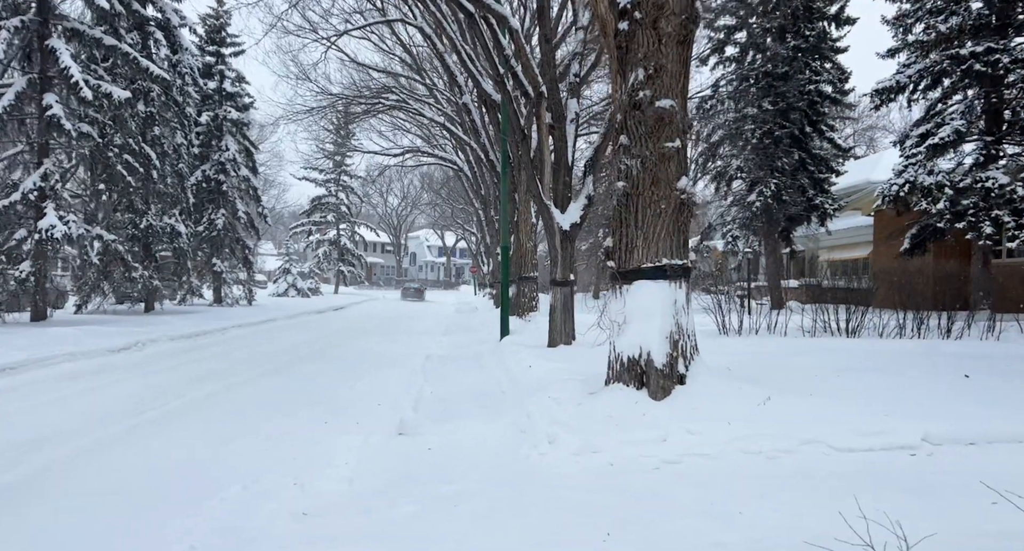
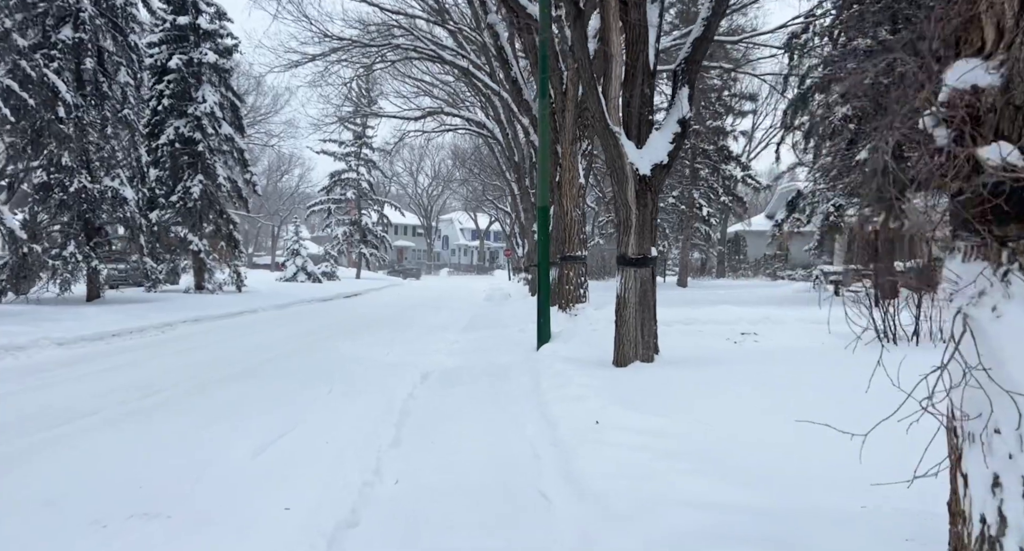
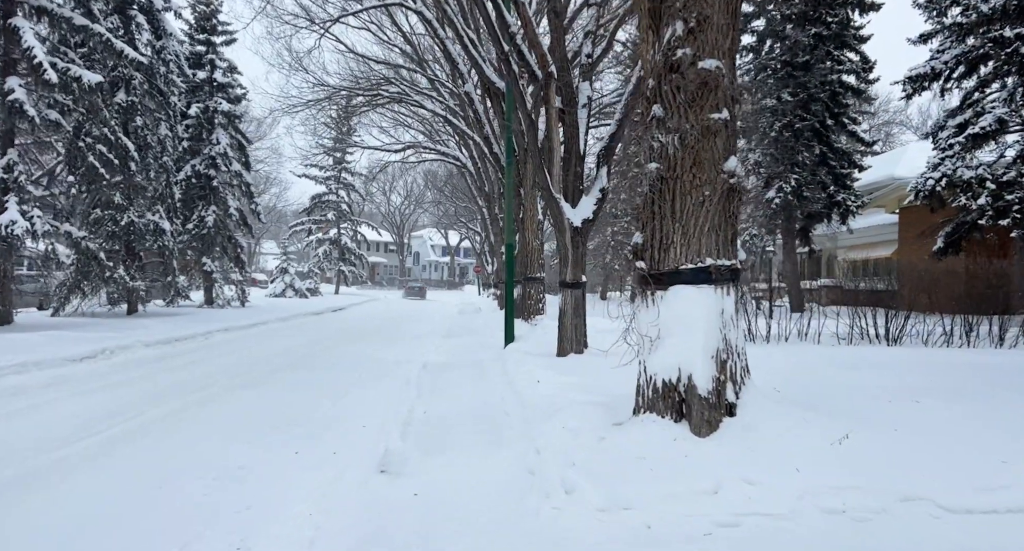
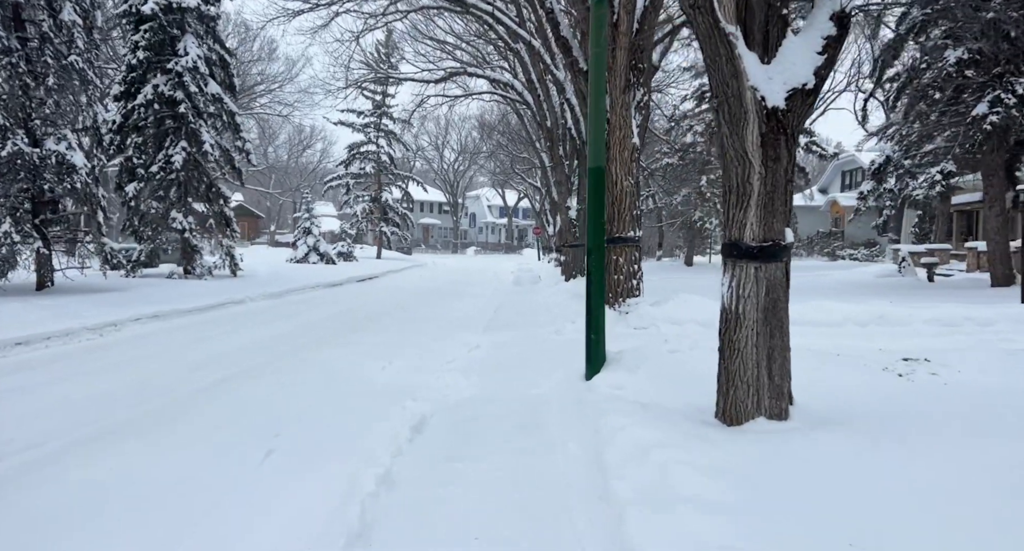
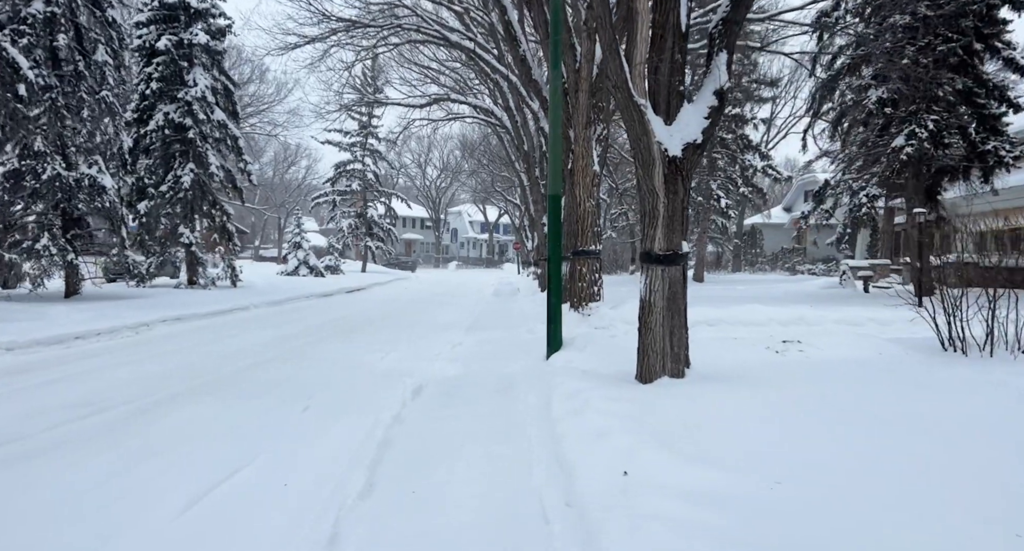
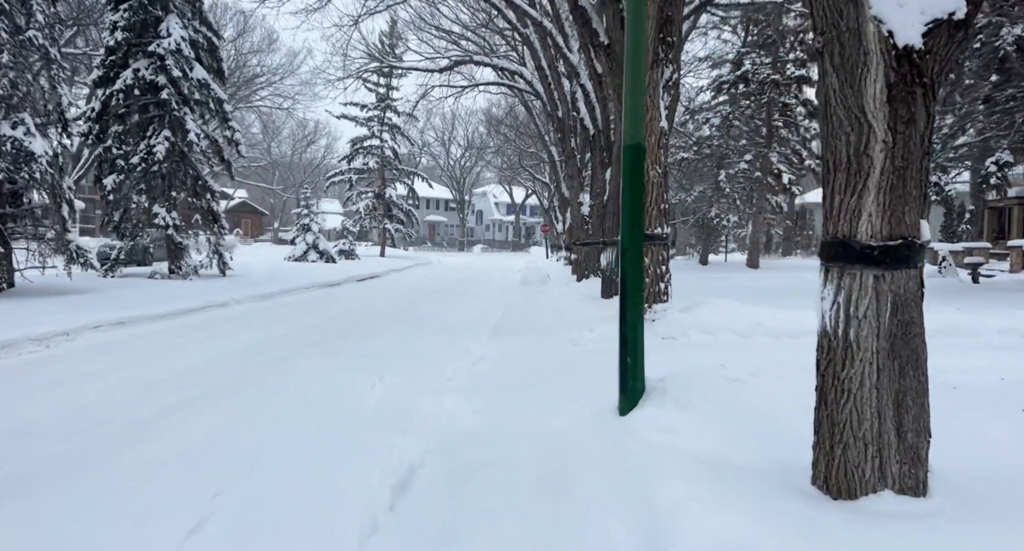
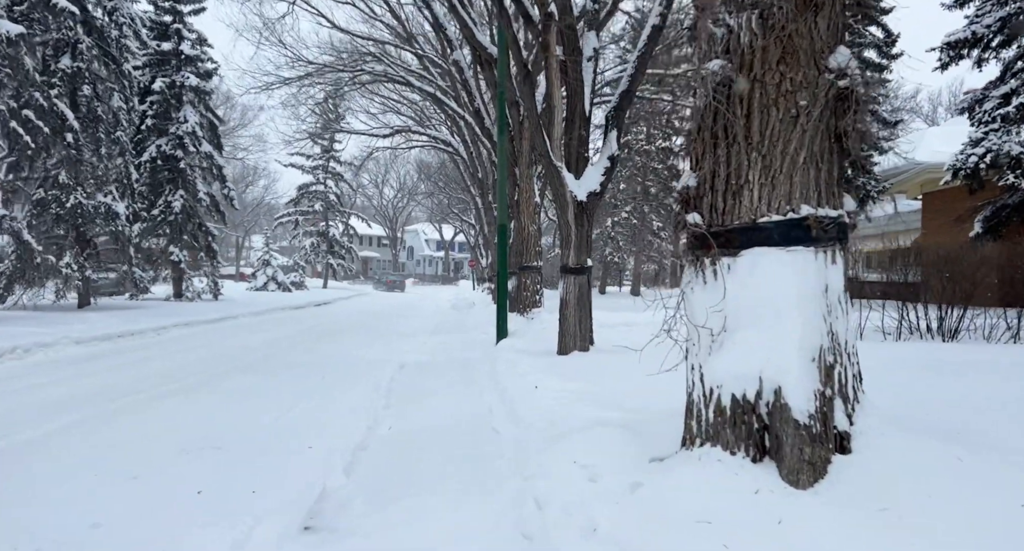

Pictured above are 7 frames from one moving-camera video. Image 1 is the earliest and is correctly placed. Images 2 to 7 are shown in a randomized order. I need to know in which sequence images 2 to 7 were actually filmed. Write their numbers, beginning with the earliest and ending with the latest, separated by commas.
3, 7, 2, 5, 4, 6
